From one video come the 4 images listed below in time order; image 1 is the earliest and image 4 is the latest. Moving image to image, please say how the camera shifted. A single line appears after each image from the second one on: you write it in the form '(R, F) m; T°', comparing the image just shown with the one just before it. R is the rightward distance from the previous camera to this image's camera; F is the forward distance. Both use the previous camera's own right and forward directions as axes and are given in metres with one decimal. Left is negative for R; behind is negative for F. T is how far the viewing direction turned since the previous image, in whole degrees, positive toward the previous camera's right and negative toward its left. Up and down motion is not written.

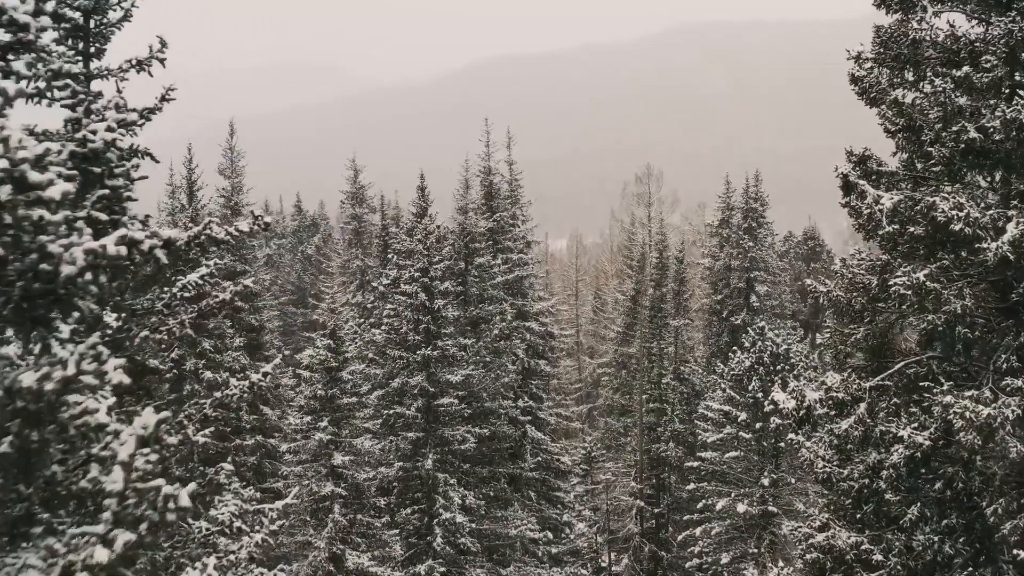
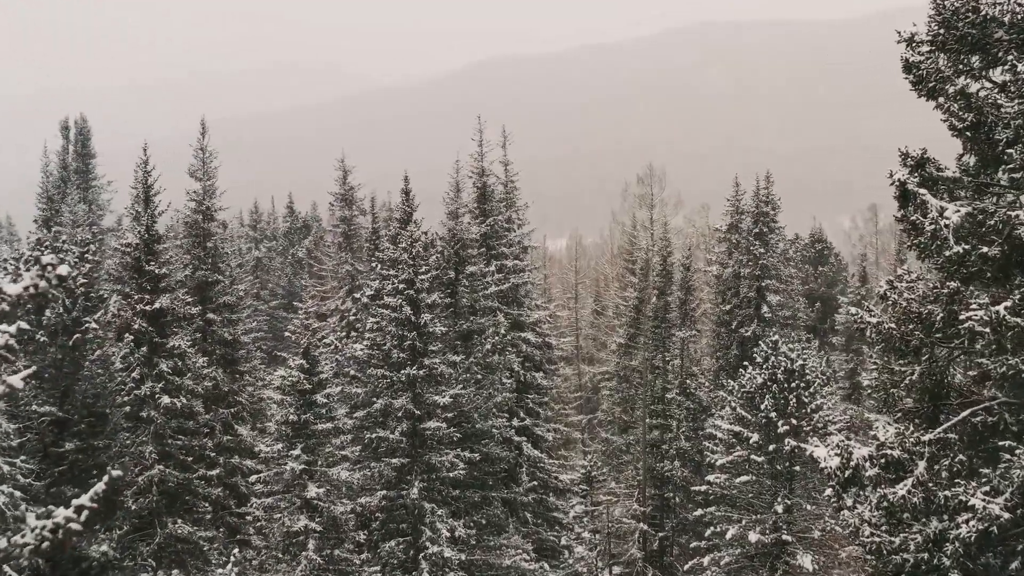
(+0.2, +1.6) m; 0°
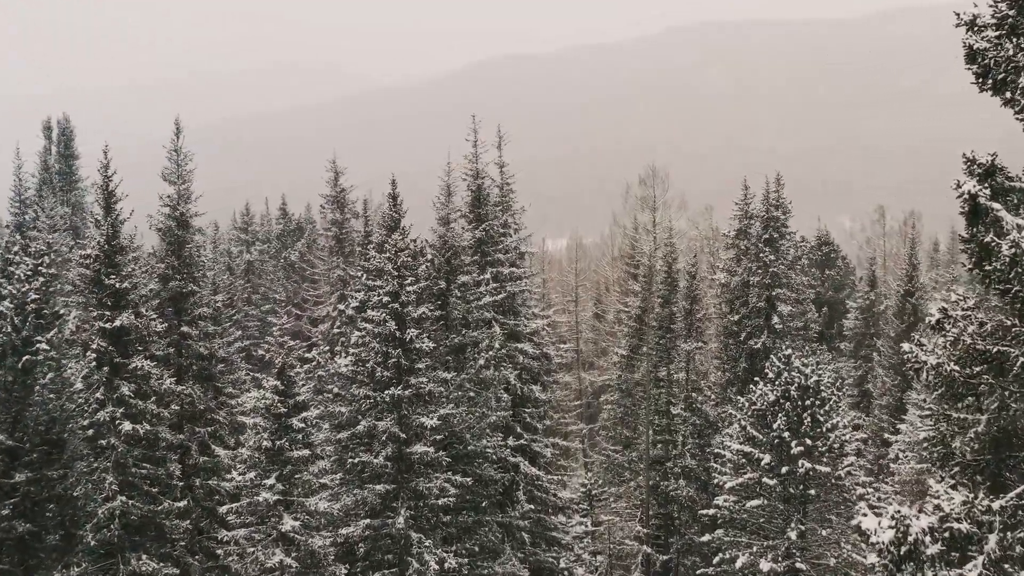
(+0.2, +1.3) m; 0°
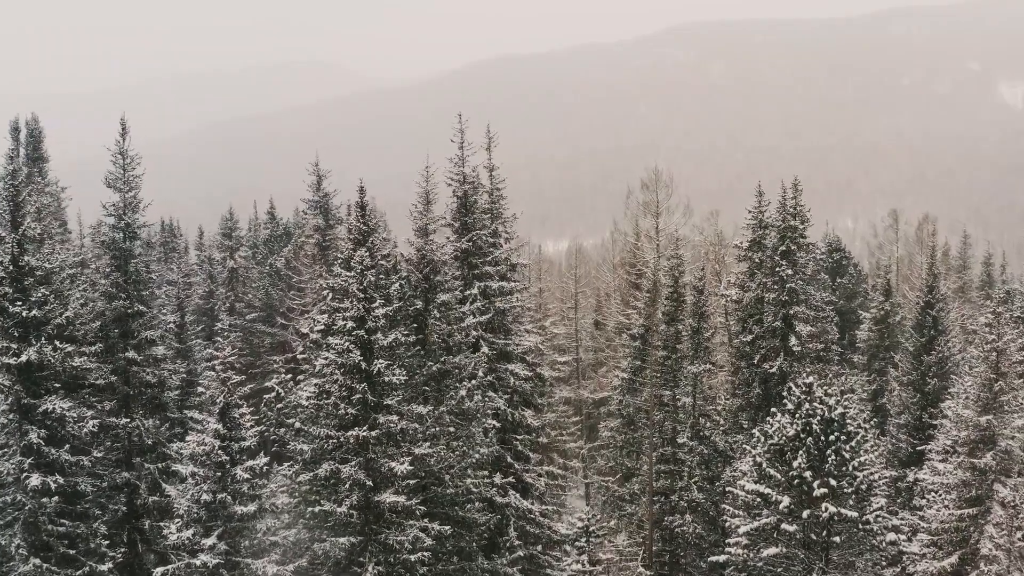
(+0.5, +2.1) m; 0°
